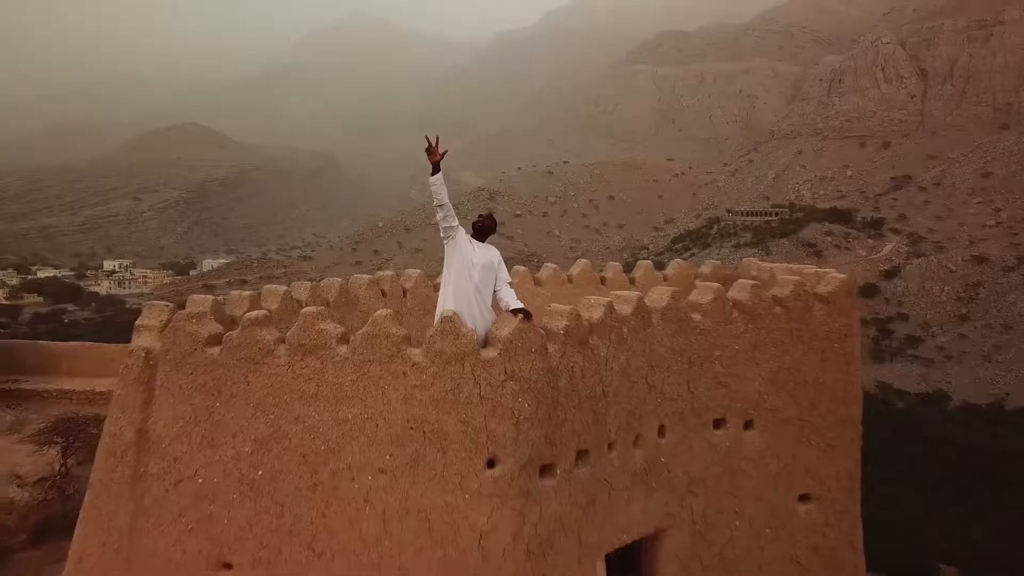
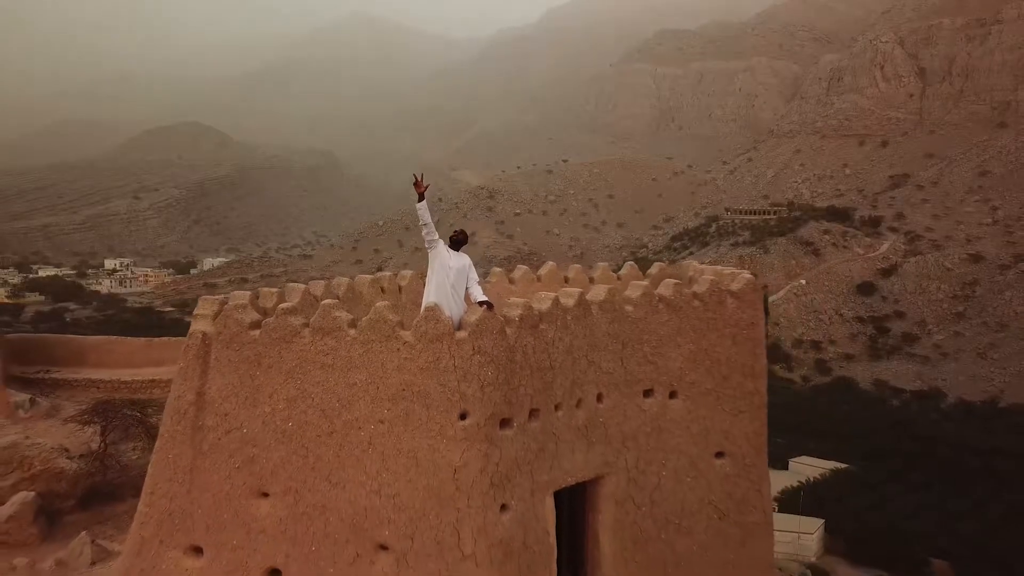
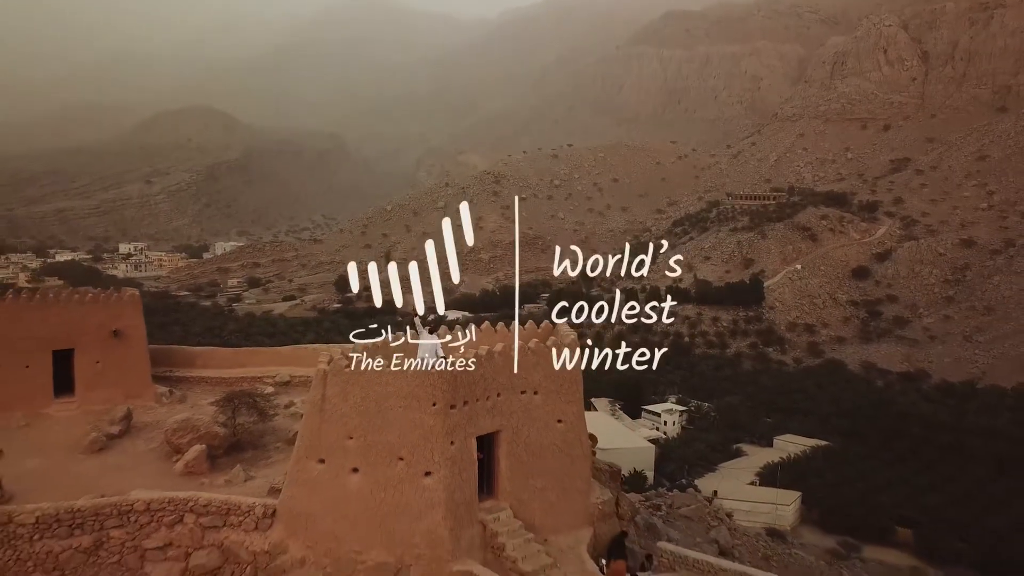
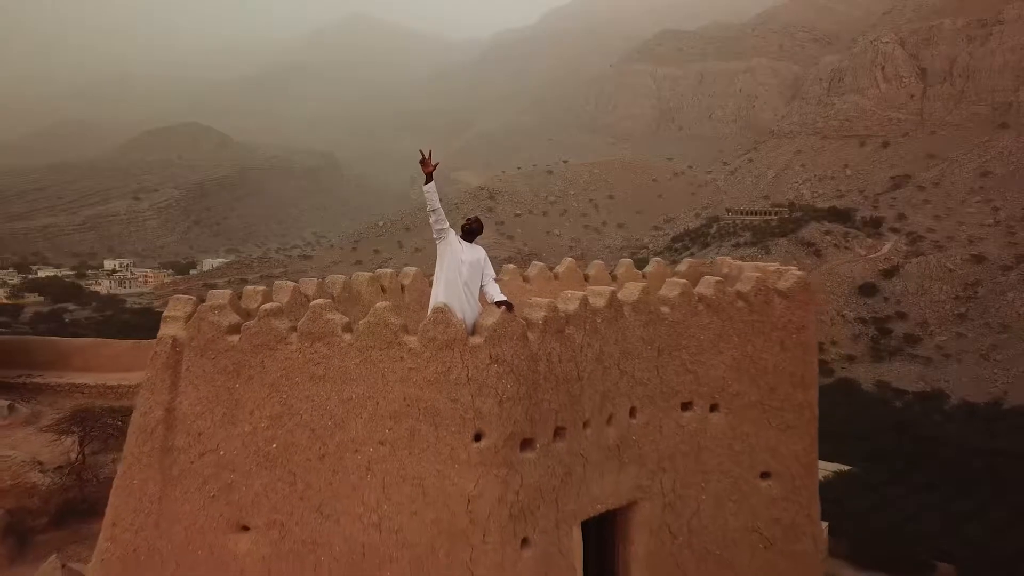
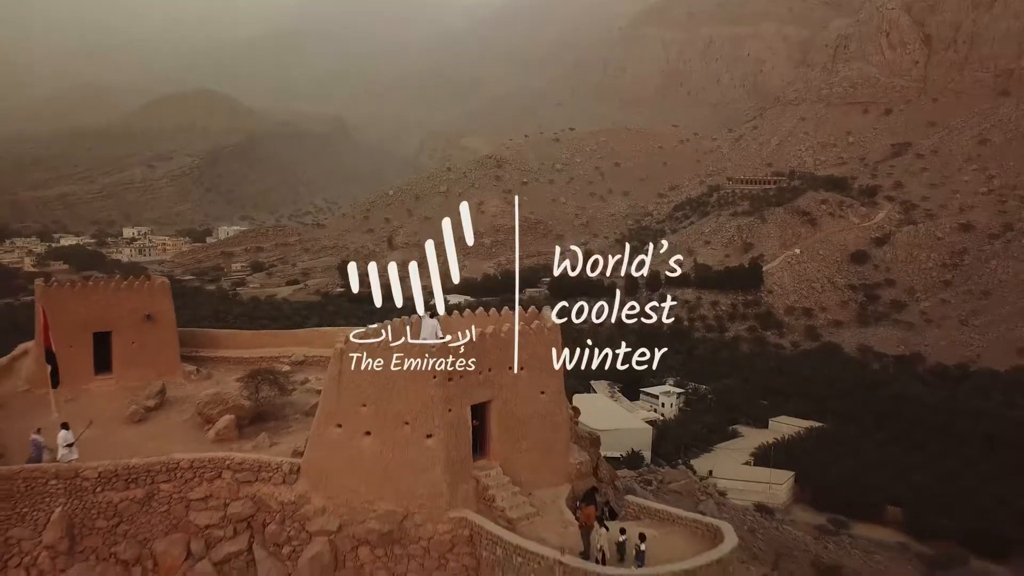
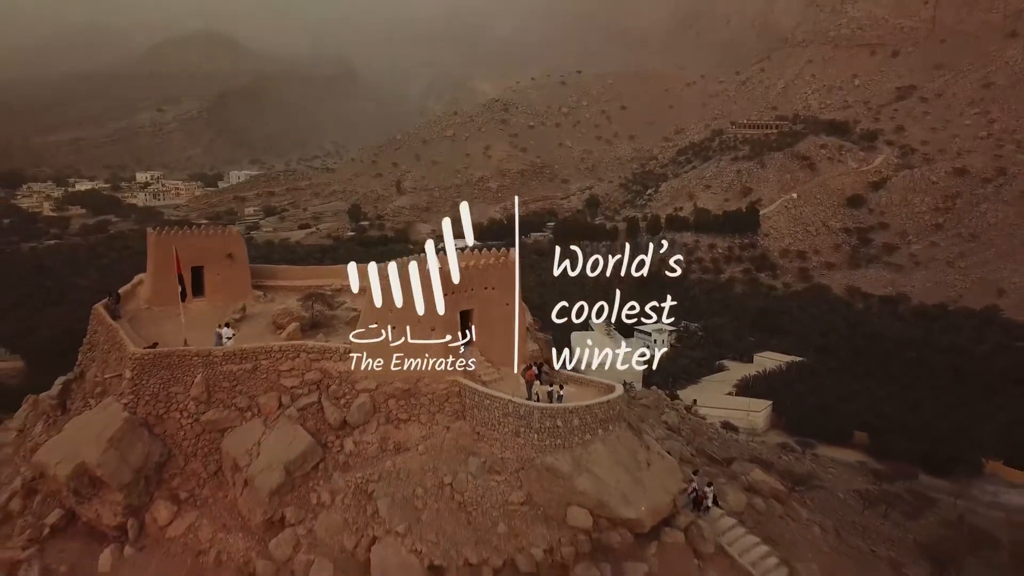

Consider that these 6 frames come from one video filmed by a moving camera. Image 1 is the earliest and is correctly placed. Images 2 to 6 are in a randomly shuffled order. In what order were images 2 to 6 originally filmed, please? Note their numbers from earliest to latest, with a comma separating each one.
4, 2, 3, 5, 6
